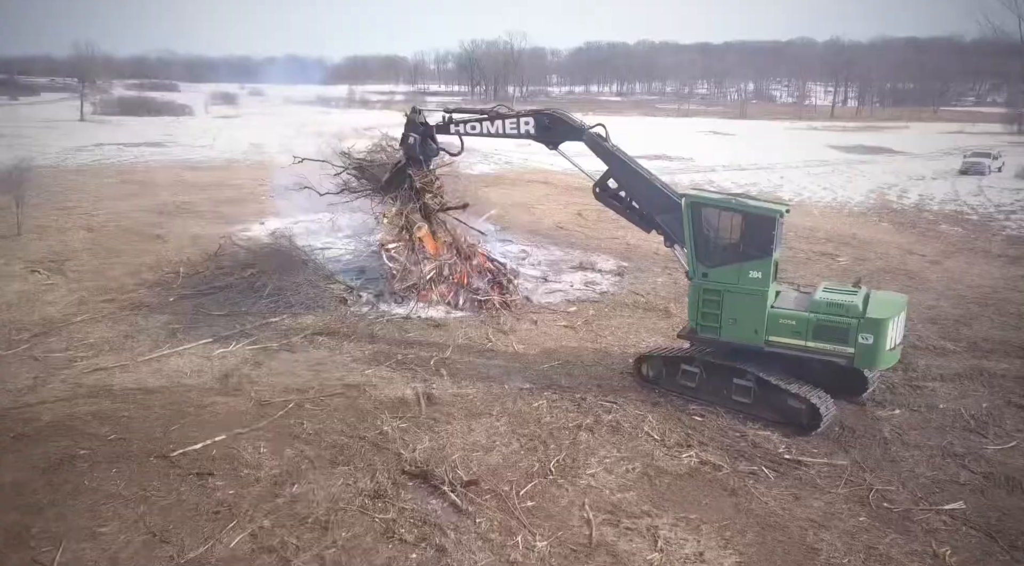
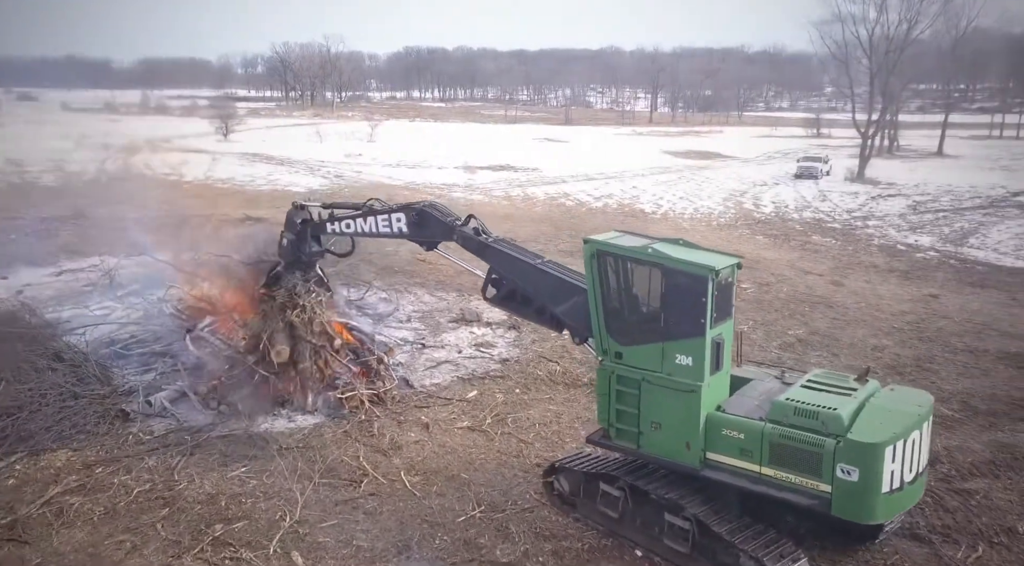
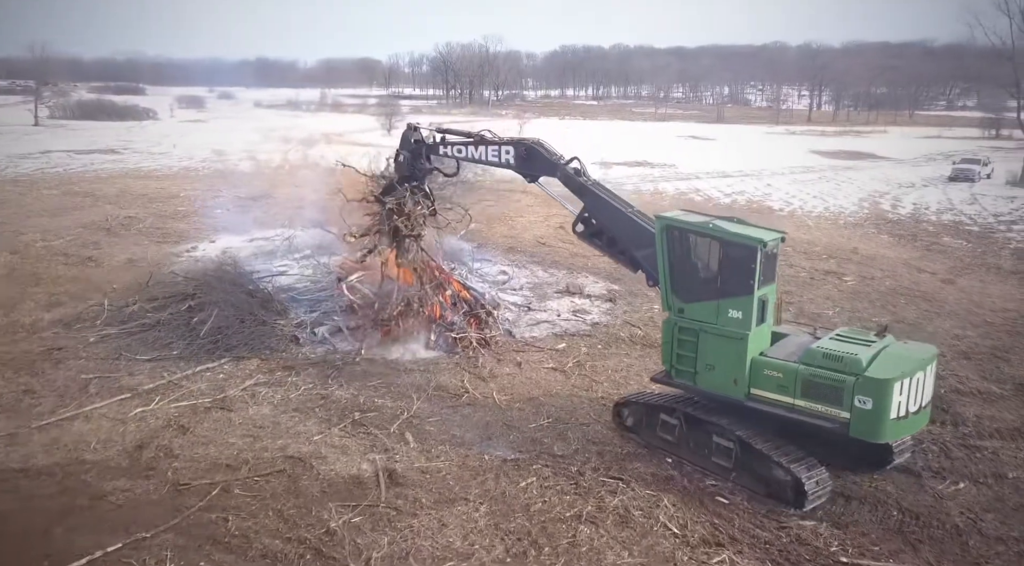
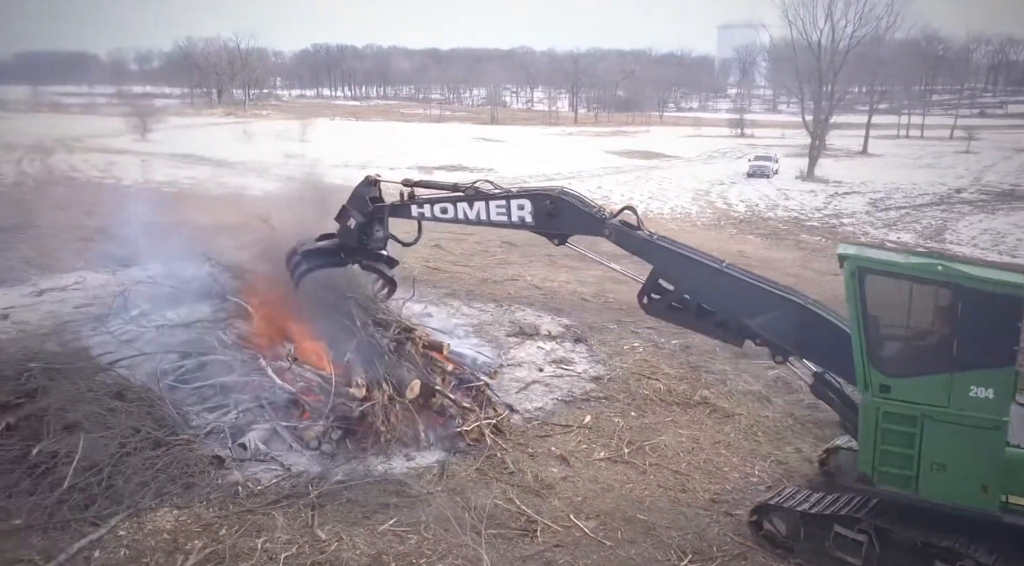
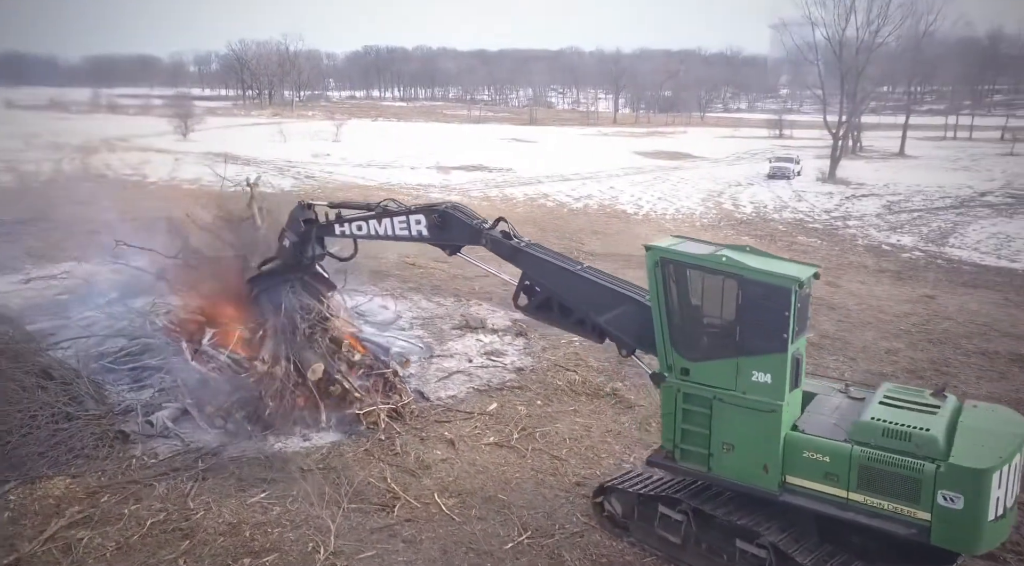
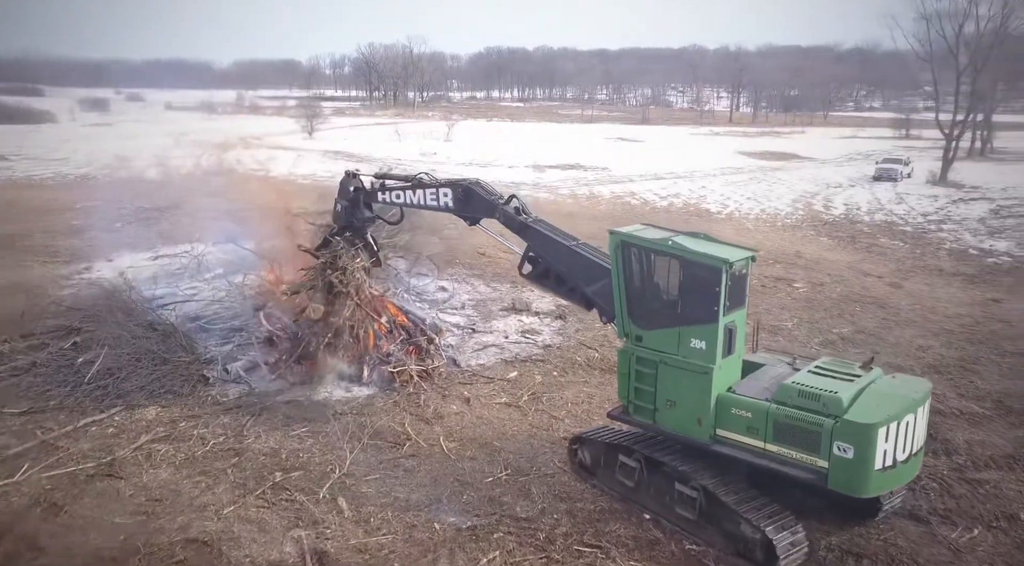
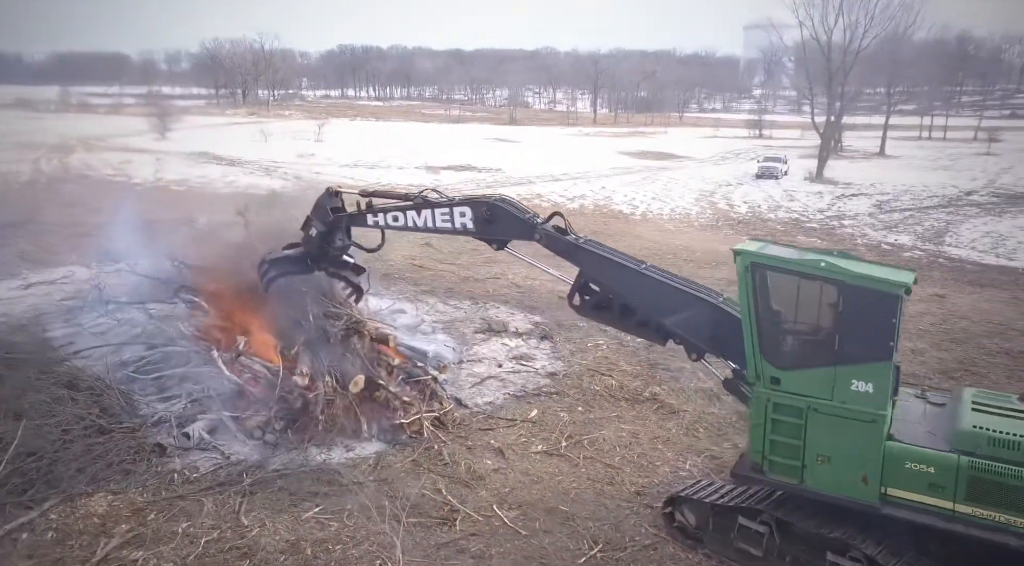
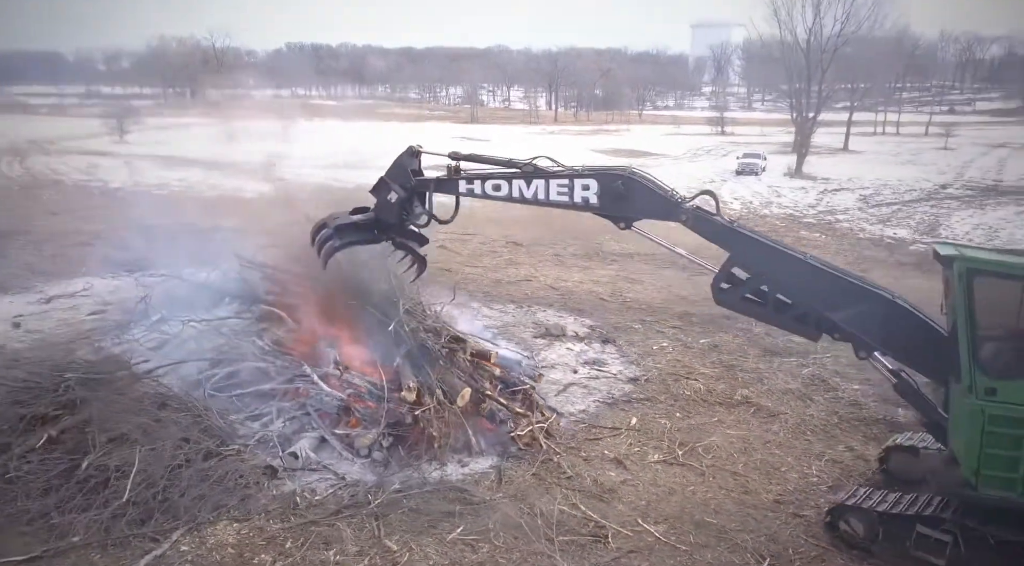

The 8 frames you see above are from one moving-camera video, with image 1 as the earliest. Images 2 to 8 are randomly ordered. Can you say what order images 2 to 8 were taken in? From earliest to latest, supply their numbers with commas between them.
3, 6, 2, 5, 7, 4, 8
